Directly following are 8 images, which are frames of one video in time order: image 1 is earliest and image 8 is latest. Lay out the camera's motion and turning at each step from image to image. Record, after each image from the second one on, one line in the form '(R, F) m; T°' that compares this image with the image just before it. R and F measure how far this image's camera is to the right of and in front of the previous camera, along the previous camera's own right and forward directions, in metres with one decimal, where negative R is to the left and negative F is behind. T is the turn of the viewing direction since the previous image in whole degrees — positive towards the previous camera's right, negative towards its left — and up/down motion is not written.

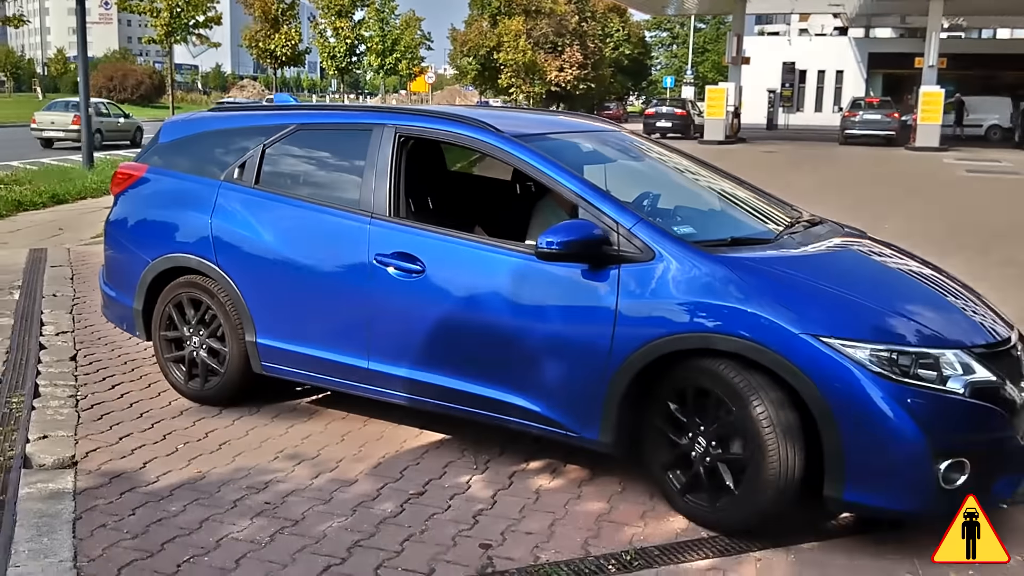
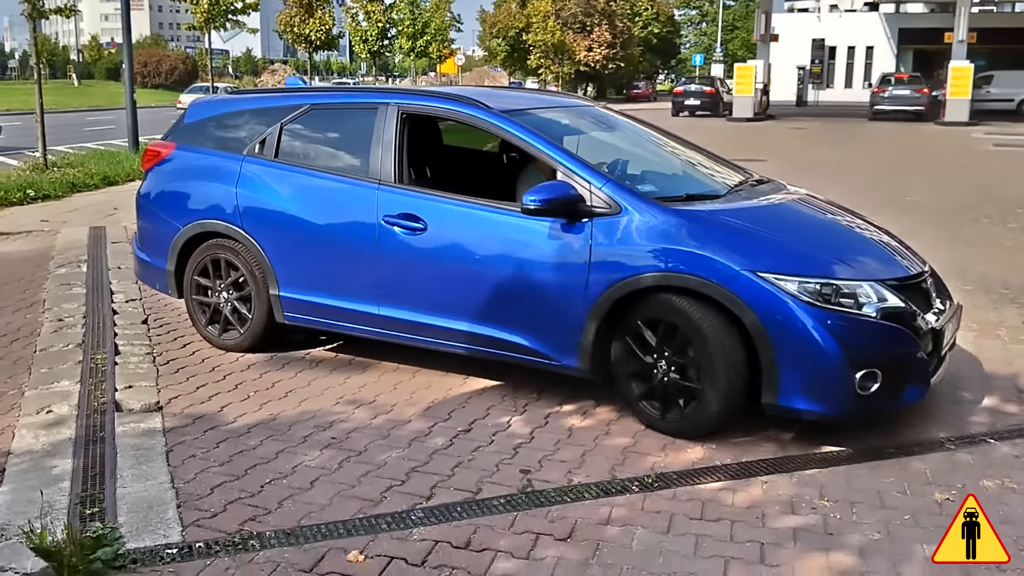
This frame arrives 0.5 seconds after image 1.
(0.0, -0.5) m; -2°
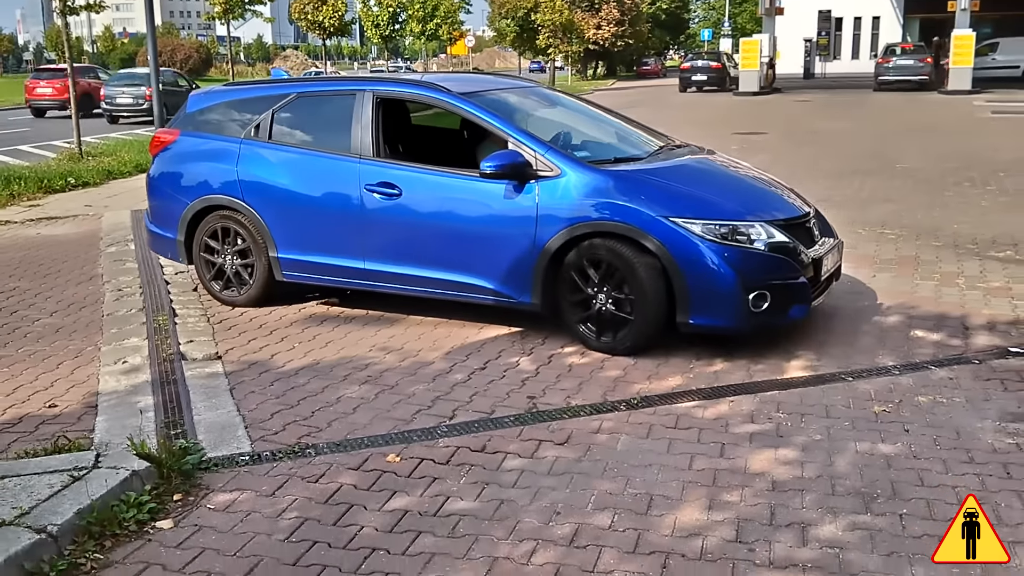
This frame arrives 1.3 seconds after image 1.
(+0.1, -0.8) m; -1°
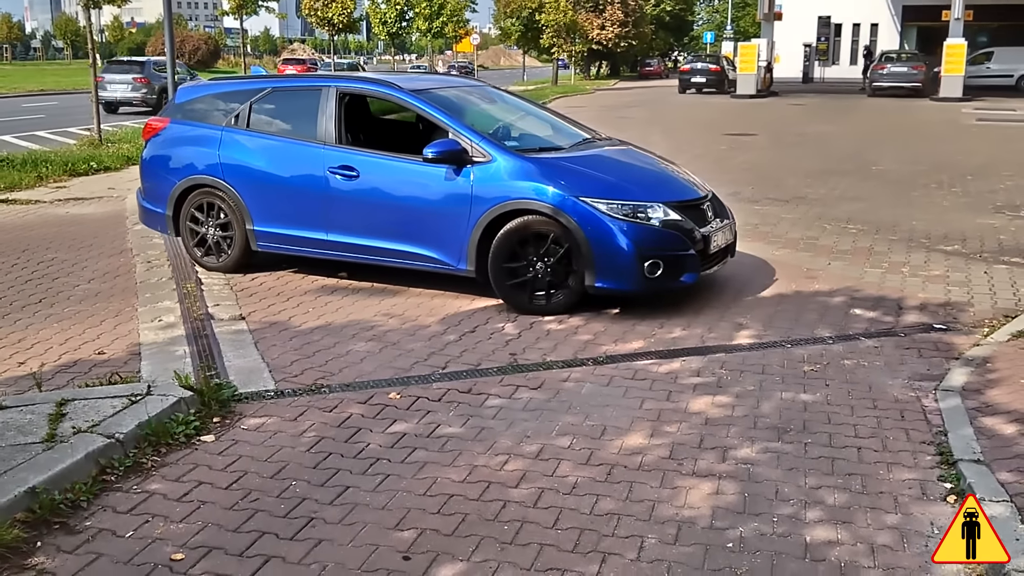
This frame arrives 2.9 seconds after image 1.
(+0.1, -0.8) m; 0°
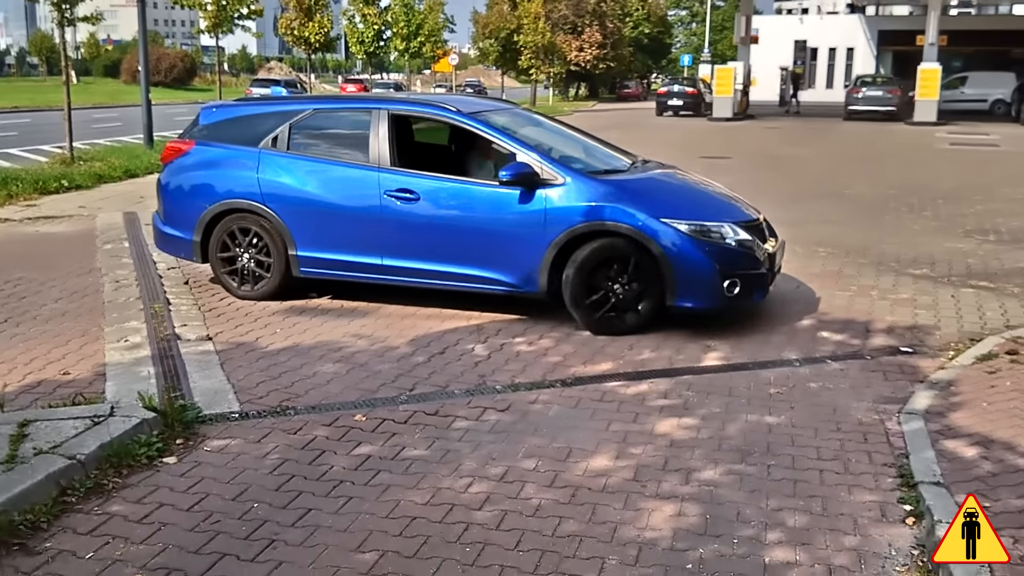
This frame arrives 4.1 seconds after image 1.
(+0.1, 0.0) m; +1°
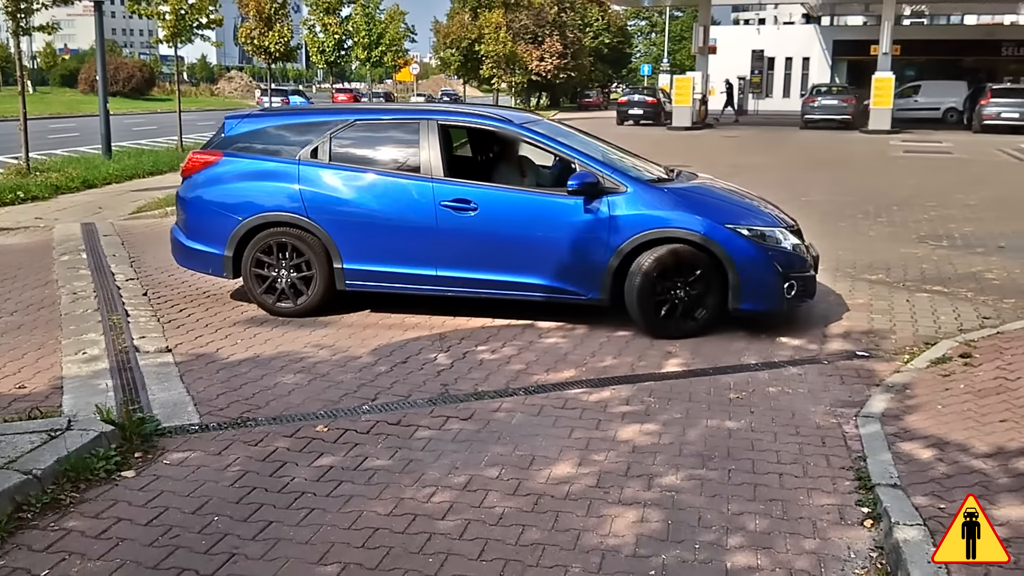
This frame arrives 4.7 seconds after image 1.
(0.0, 0.0) m; +2°
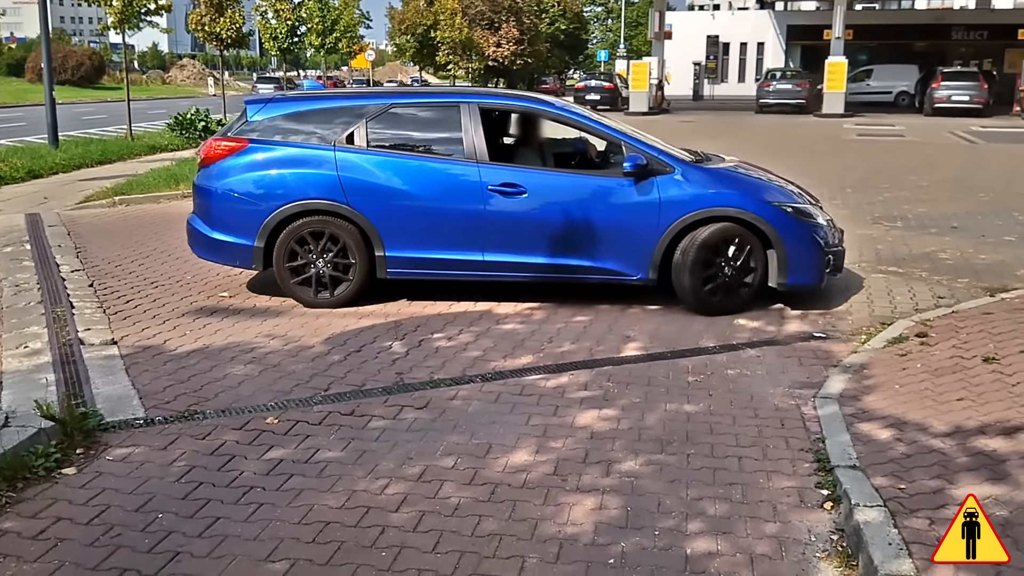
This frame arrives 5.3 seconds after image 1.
(0.0, +0.1) m; +2°
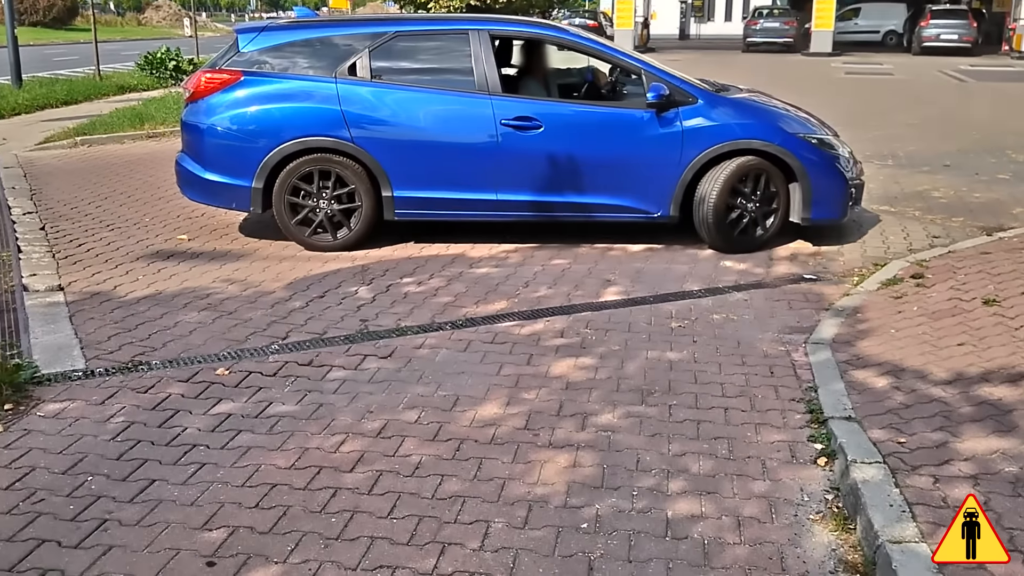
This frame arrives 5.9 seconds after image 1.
(+0.1, +0.4) m; +1°
